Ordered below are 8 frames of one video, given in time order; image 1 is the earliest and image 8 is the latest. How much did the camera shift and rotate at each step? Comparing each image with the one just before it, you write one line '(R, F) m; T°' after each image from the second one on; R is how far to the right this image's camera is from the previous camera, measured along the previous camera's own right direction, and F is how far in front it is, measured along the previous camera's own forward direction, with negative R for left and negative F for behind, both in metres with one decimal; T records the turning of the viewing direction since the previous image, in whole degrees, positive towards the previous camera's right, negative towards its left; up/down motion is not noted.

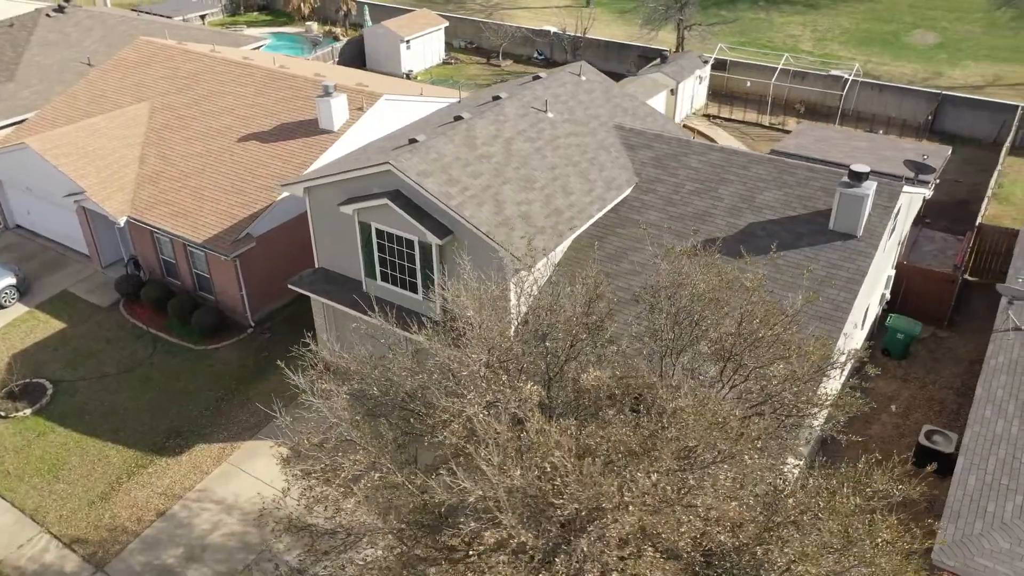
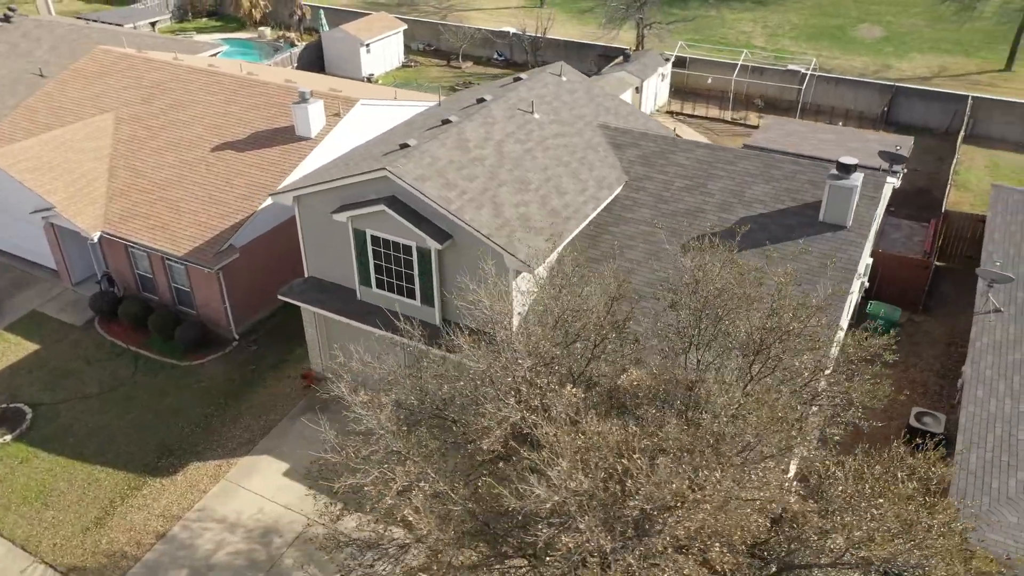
(-1.0, 0.0) m; +4°
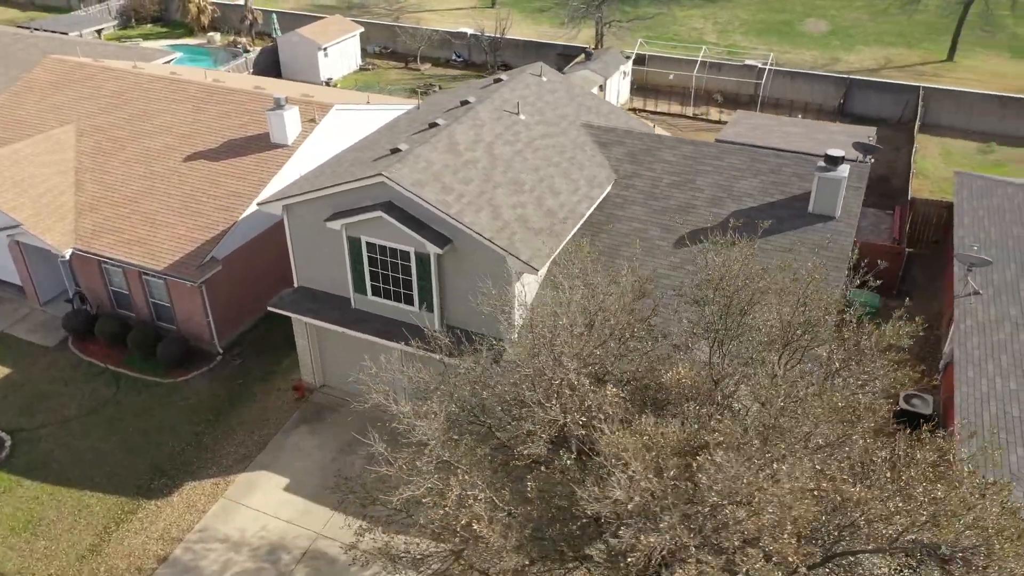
(-1.1, +0.1) m; +4°
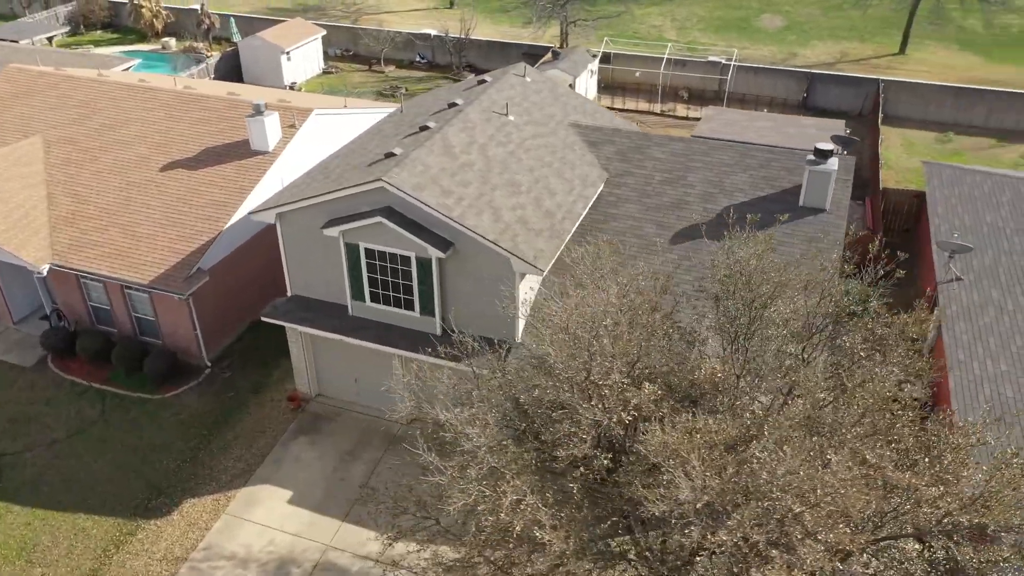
(-1.0, 0.0) m; +3°
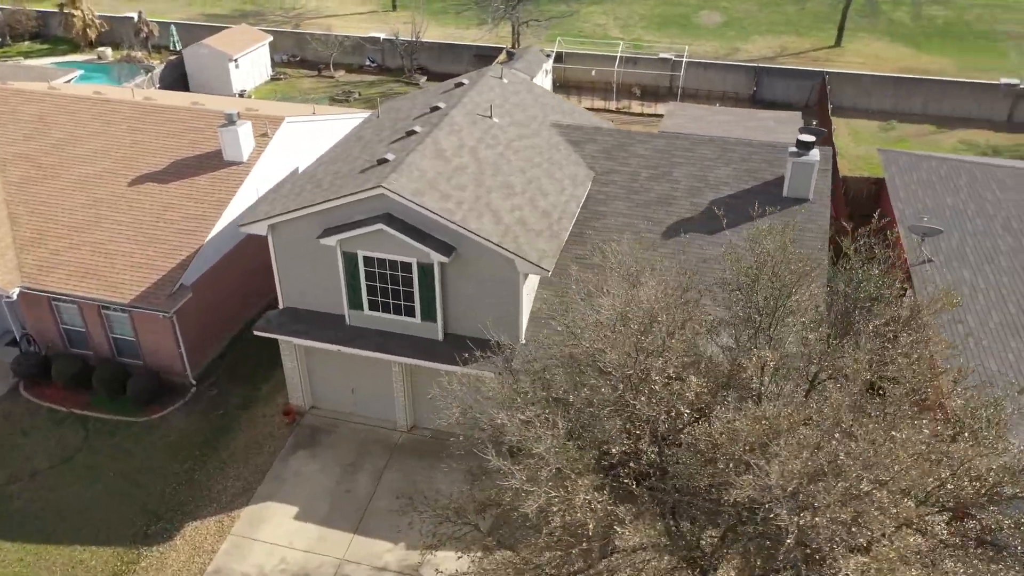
(-1.3, 0.0) m; +5°
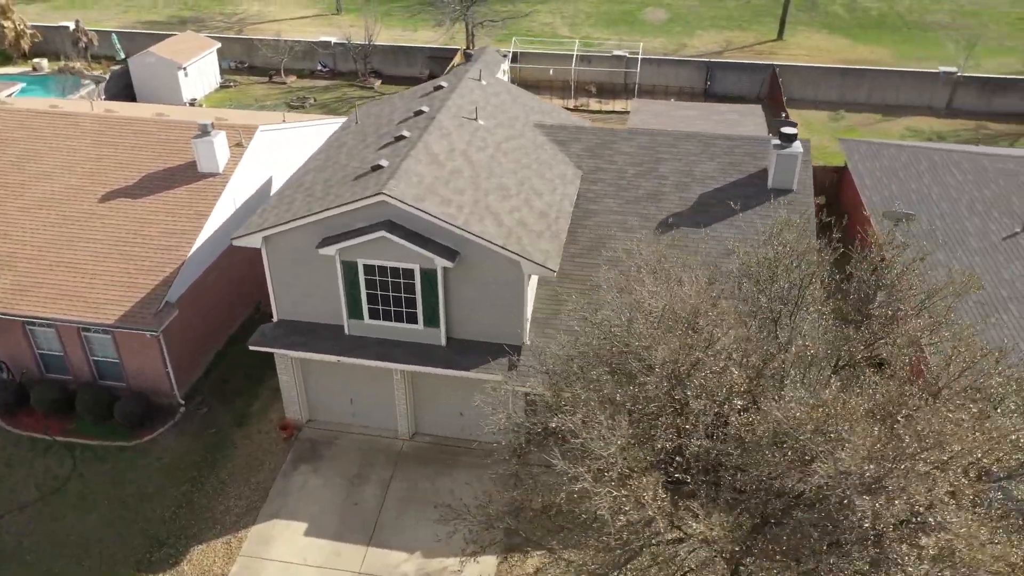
(-1.2, 0.0) m; +4°
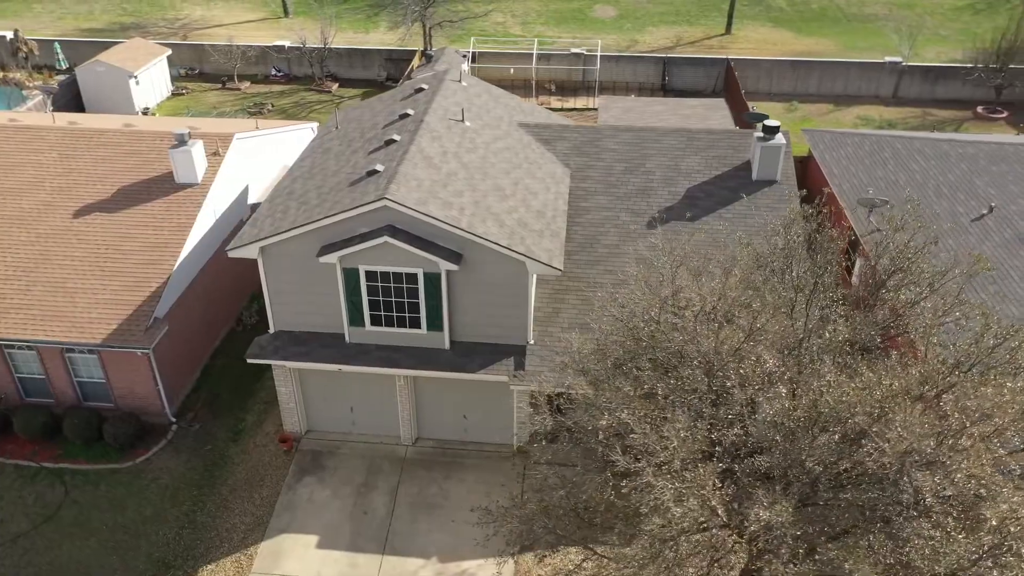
(-1.2, 0.0) m; +4°
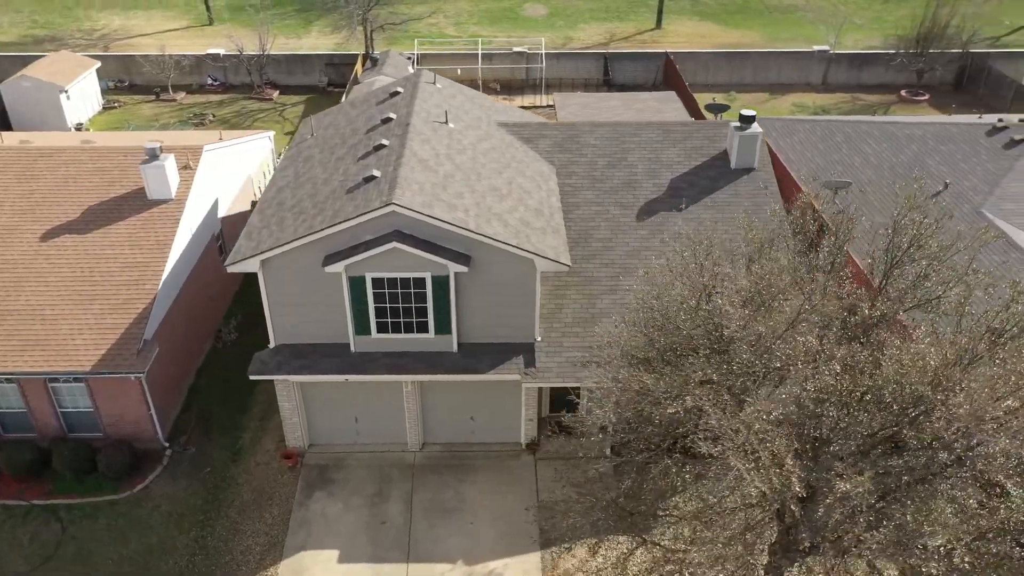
(-1.6, 0.0) m; +6°
